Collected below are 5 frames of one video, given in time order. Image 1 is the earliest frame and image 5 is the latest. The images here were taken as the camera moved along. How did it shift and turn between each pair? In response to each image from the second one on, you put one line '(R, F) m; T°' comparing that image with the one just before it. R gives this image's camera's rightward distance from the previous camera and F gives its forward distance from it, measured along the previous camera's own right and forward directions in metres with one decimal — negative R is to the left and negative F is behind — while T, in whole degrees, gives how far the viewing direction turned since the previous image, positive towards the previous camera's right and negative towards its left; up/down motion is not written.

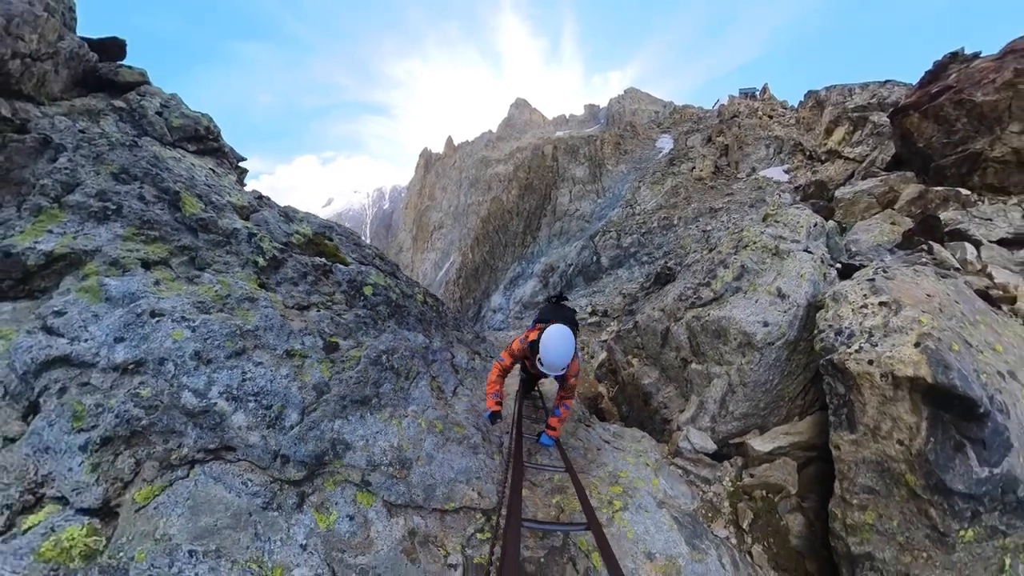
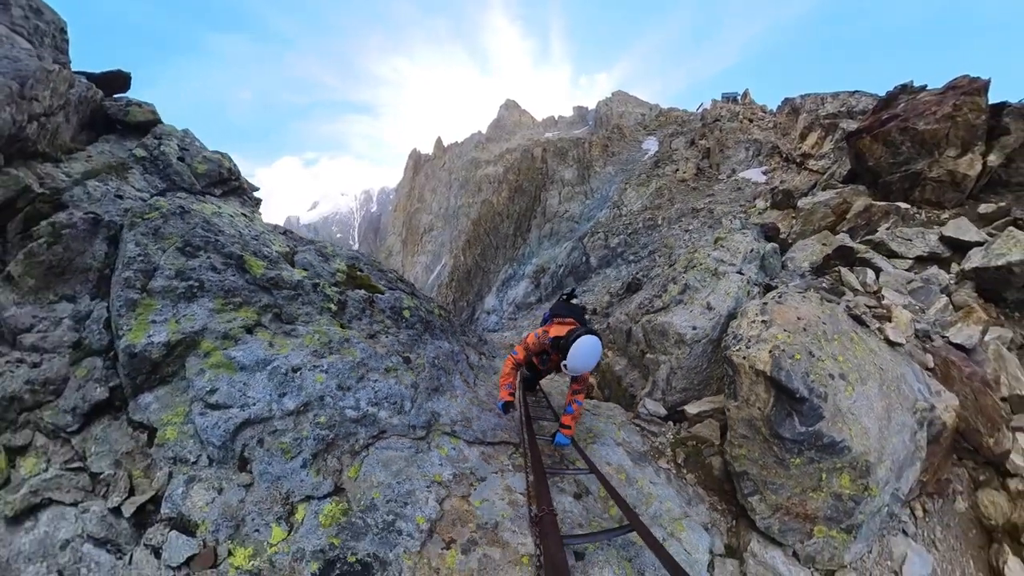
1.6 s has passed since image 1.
(-0.1, -1.2) m; +1°
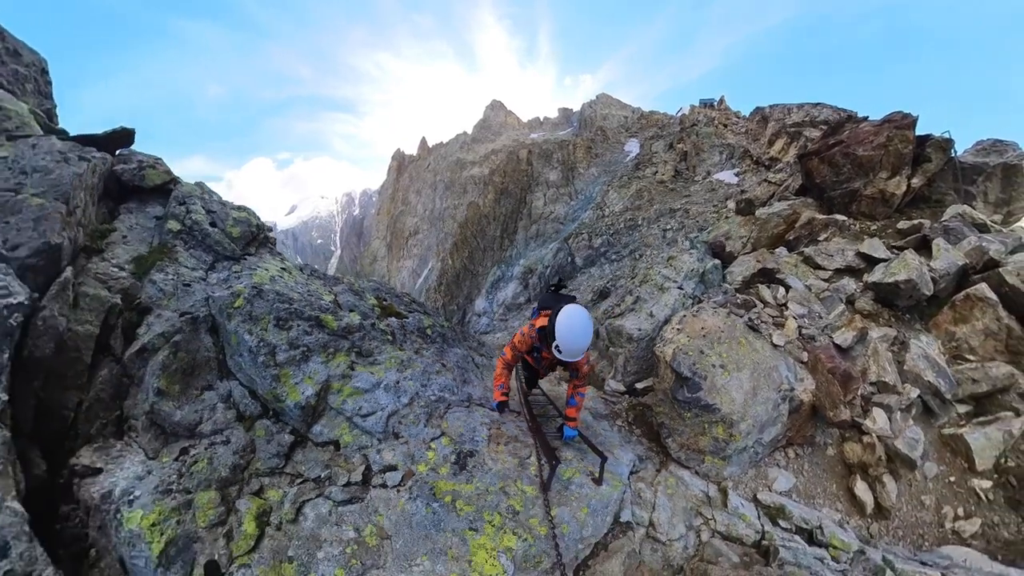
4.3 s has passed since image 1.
(-0.2, -1.6) m; +2°
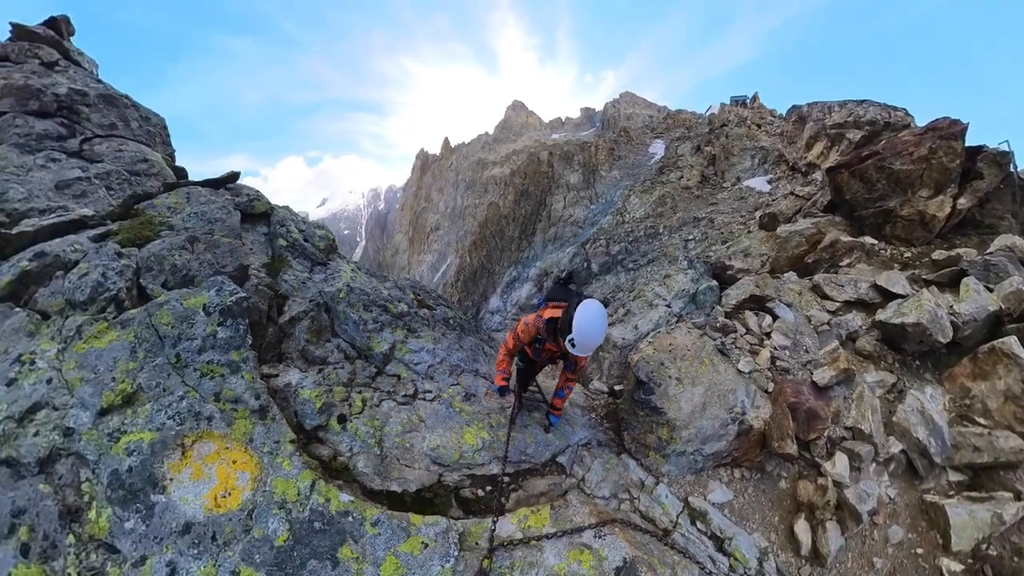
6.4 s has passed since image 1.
(+0.3, -0.6) m; -2°
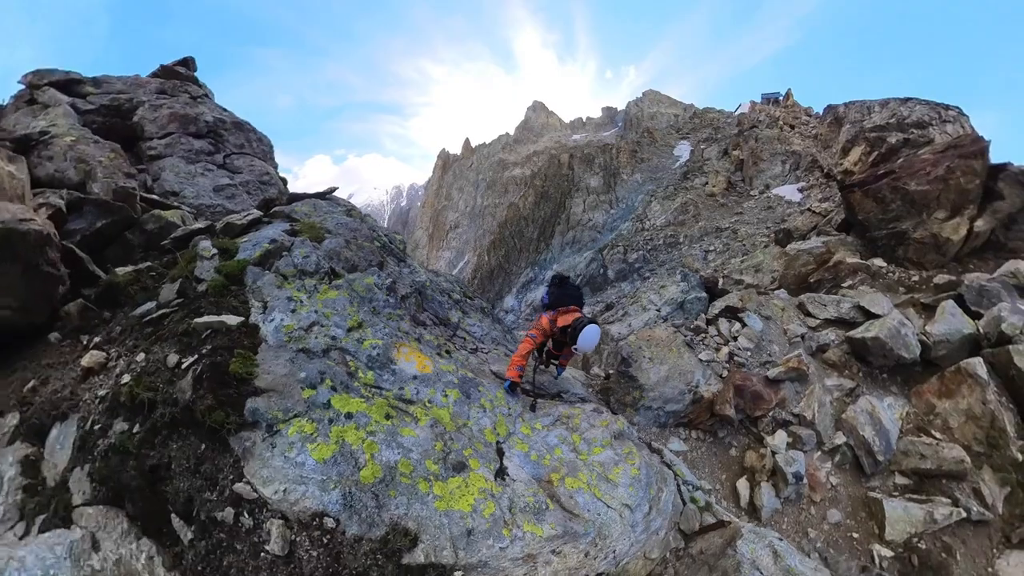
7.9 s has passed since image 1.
(-0.1, -1.5) m; -2°
